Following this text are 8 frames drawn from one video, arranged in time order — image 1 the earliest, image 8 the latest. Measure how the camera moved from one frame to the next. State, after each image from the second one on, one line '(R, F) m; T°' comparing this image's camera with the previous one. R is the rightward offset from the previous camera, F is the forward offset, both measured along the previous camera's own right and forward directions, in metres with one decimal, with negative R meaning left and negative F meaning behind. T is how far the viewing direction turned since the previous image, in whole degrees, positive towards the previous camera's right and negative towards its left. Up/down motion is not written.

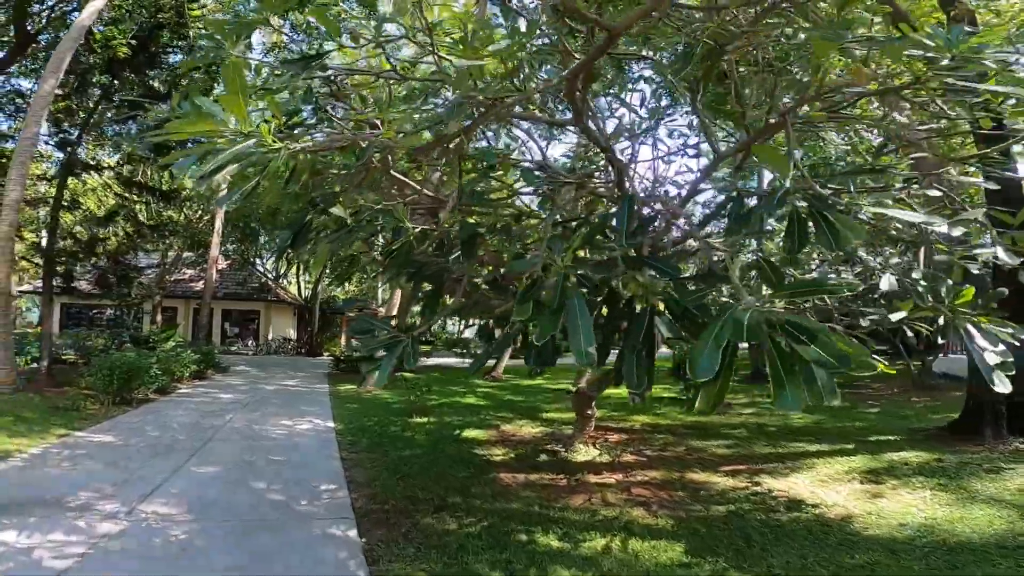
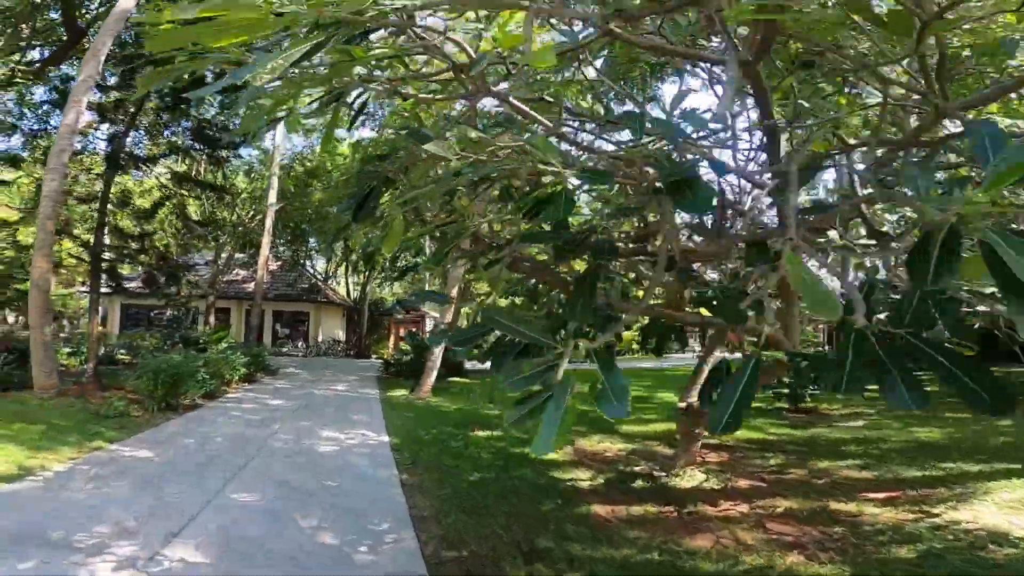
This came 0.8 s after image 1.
(-0.6, +1.3) m; -5°
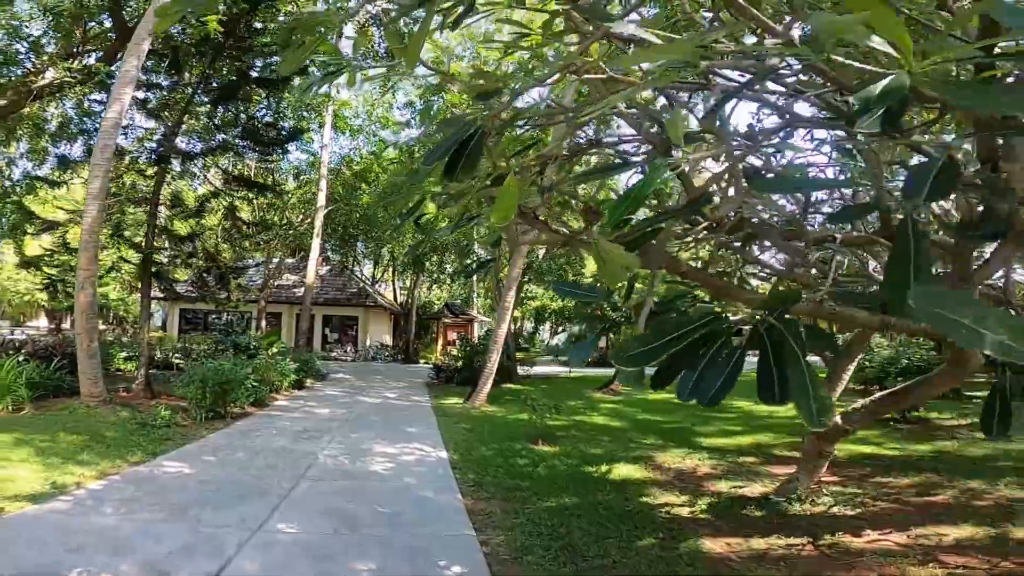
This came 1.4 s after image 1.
(-0.4, +0.9) m; -5°
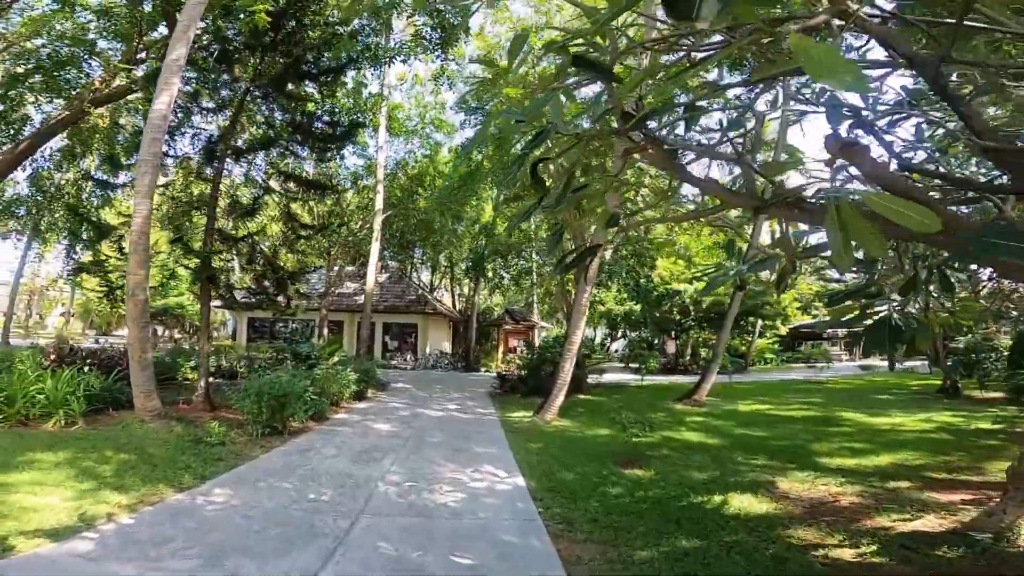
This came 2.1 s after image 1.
(-0.4, +1.1) m; -6°
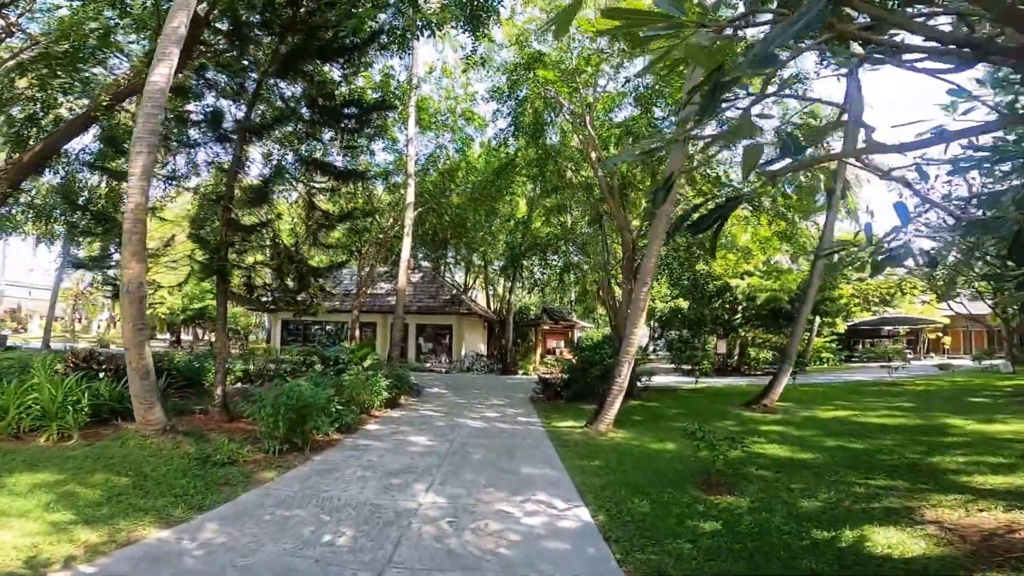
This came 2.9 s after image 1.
(-0.3, +1.2) m; -4°
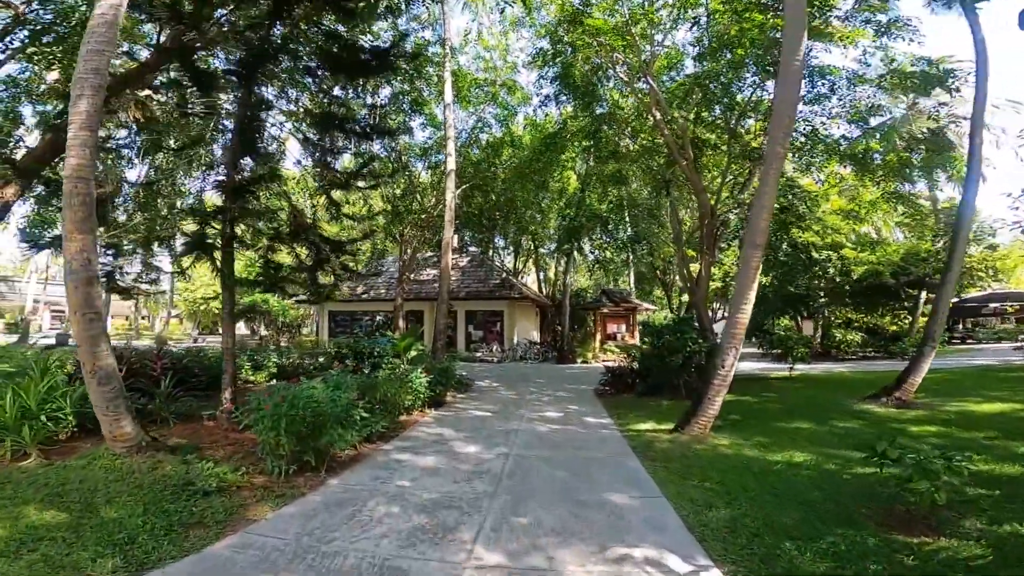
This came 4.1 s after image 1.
(-0.2, +1.8) m; -6°
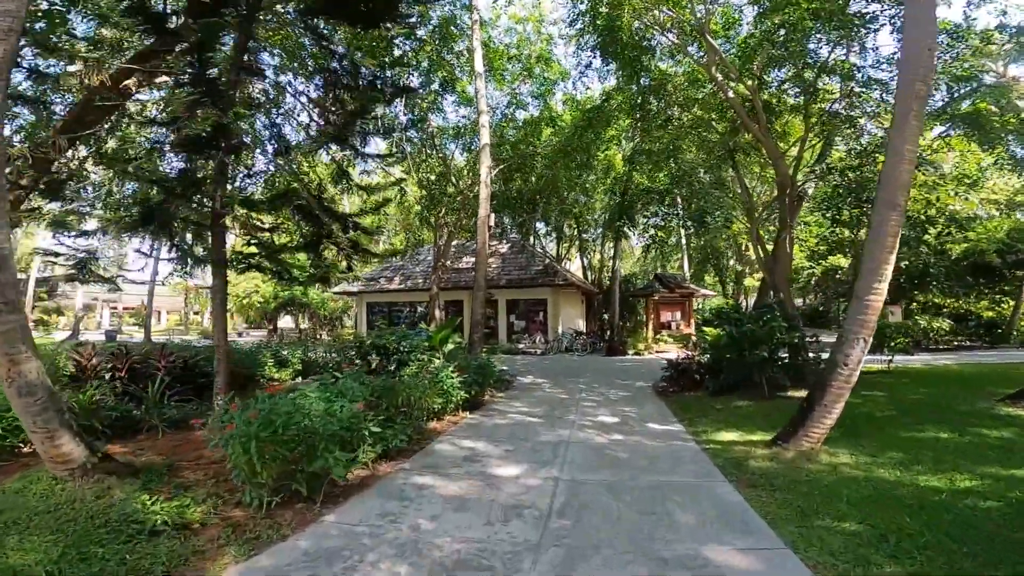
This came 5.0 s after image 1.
(-0.1, +1.4) m; -5°
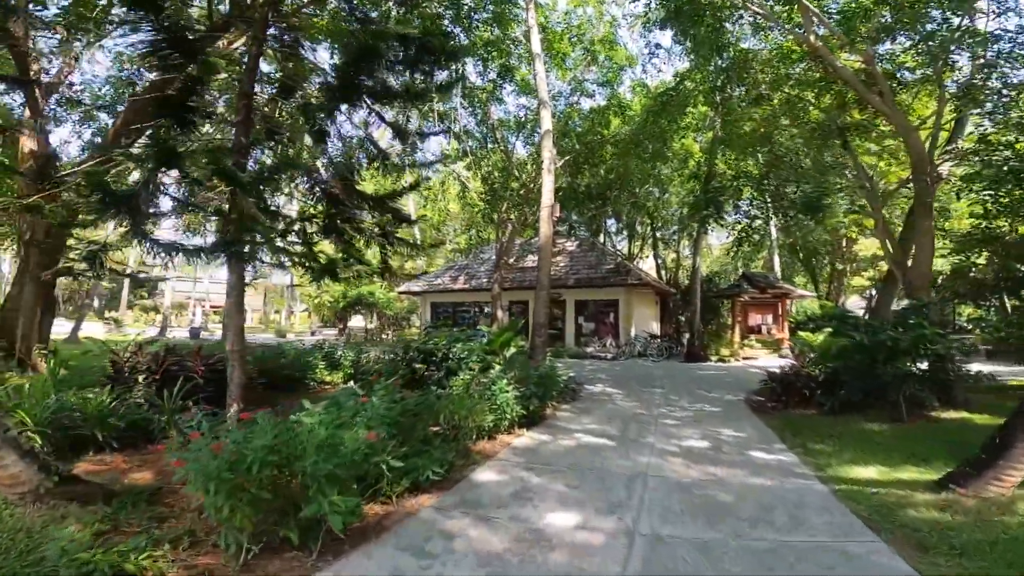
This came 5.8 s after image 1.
(+0.1, +1.2) m; -8°
